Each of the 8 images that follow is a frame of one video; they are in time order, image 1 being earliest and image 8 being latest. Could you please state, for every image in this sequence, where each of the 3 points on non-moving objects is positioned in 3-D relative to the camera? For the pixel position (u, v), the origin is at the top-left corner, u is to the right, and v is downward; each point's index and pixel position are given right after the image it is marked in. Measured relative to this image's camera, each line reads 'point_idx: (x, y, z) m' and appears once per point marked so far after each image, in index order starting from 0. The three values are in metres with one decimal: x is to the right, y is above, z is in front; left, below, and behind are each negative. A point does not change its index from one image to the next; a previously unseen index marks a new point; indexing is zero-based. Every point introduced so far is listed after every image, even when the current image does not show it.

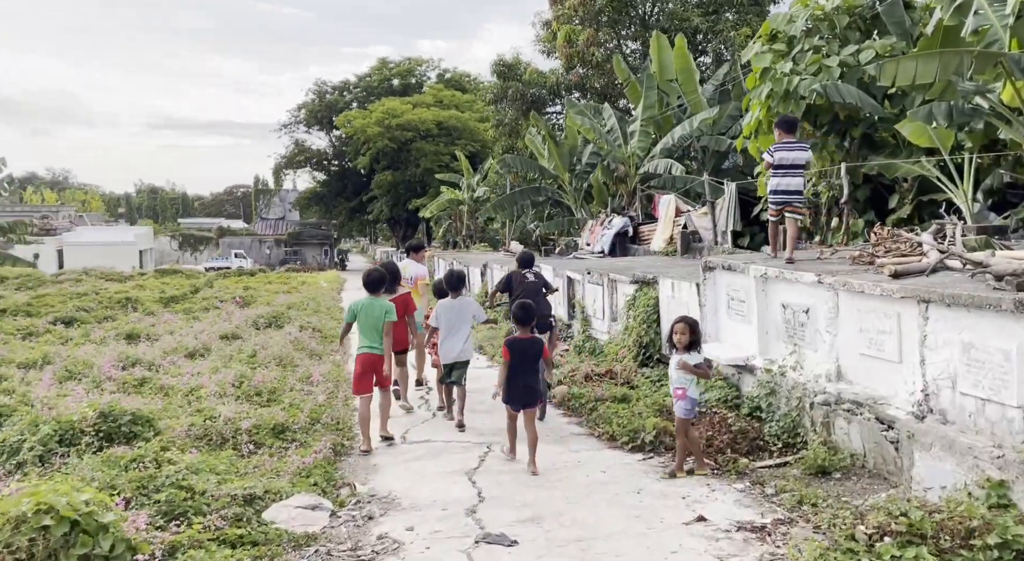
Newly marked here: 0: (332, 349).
0: (-2.4, -0.9, +13.0) m
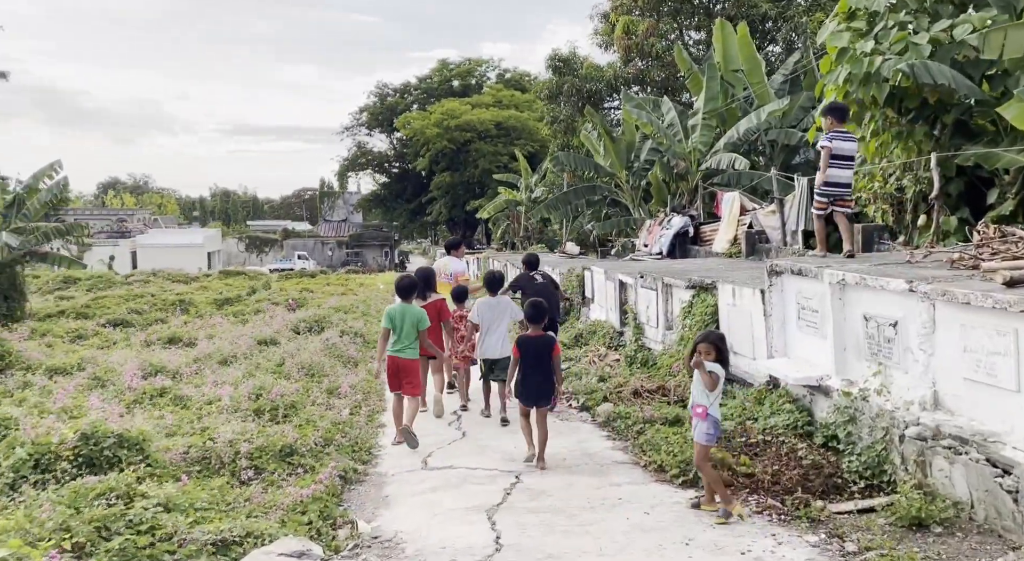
0: (-1.8, -1.0, +12.3) m
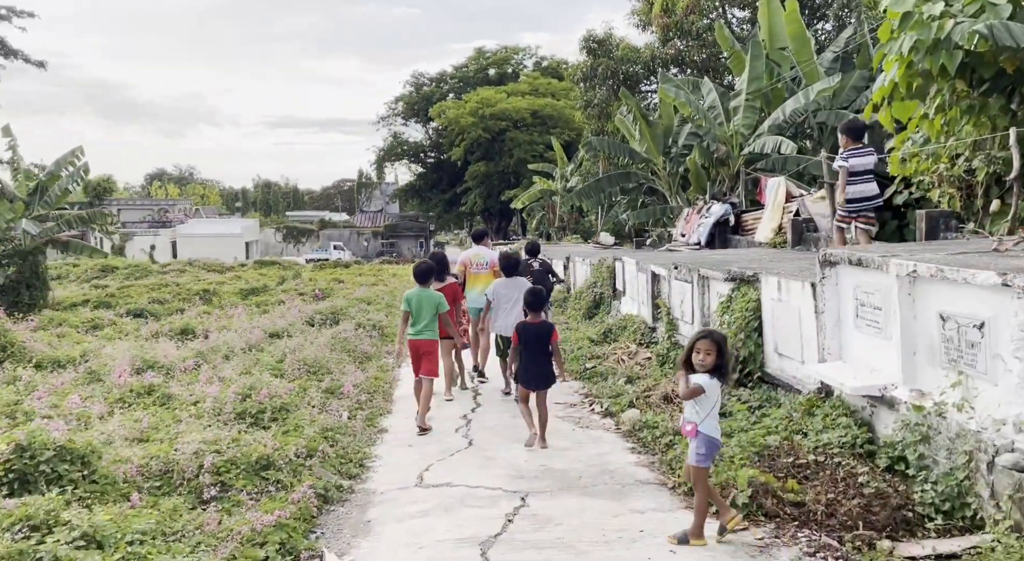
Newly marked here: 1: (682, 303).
0: (-1.5, -0.8, +11.5) m
1: (+1.6, -0.2, +9.2) m
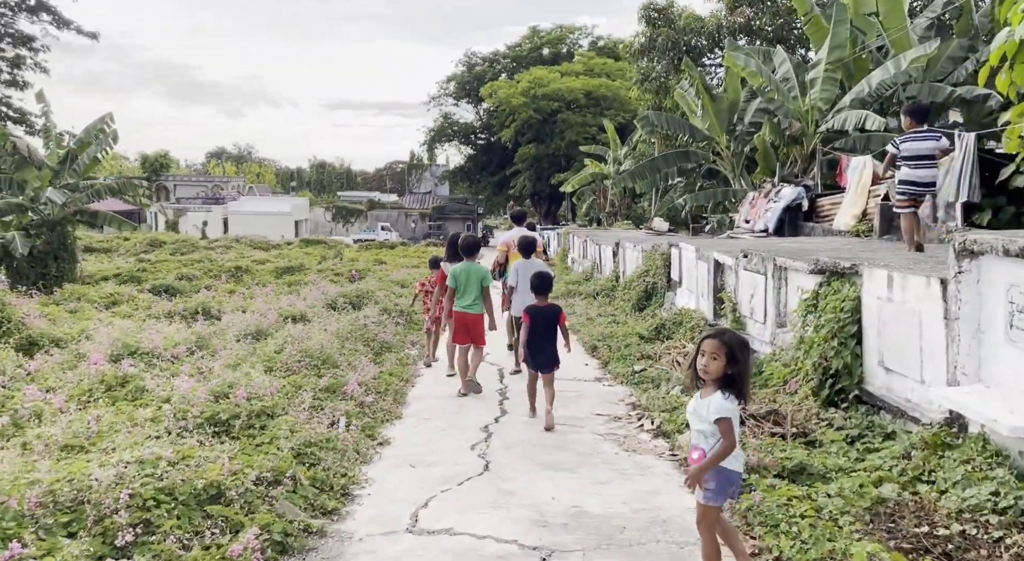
0: (-1.1, -0.6, +10.2) m
1: (+1.9, -0.1, +7.7) m
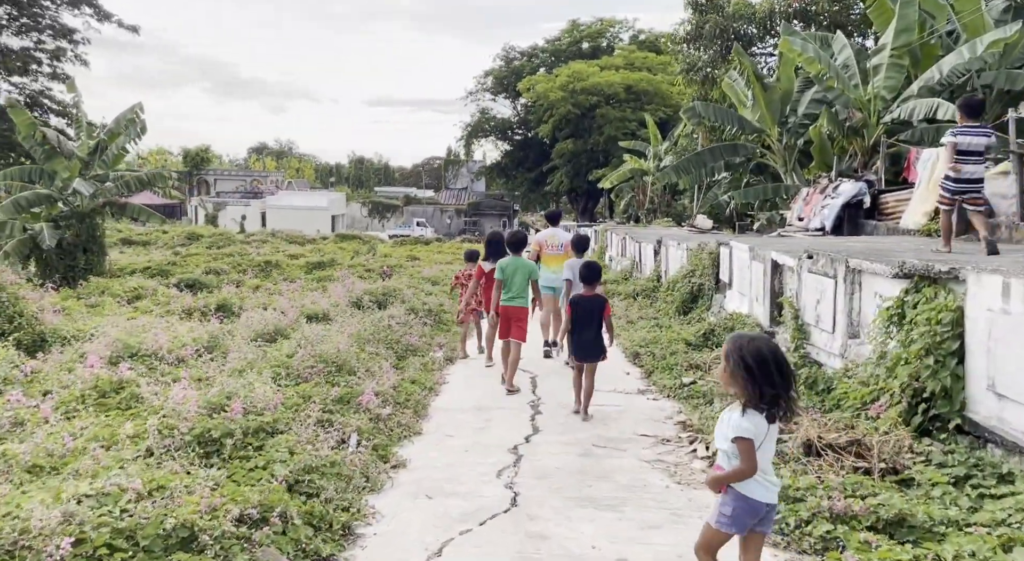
0: (-0.7, -0.6, +9.5) m
1: (+2.2, -0.2, +6.9) m
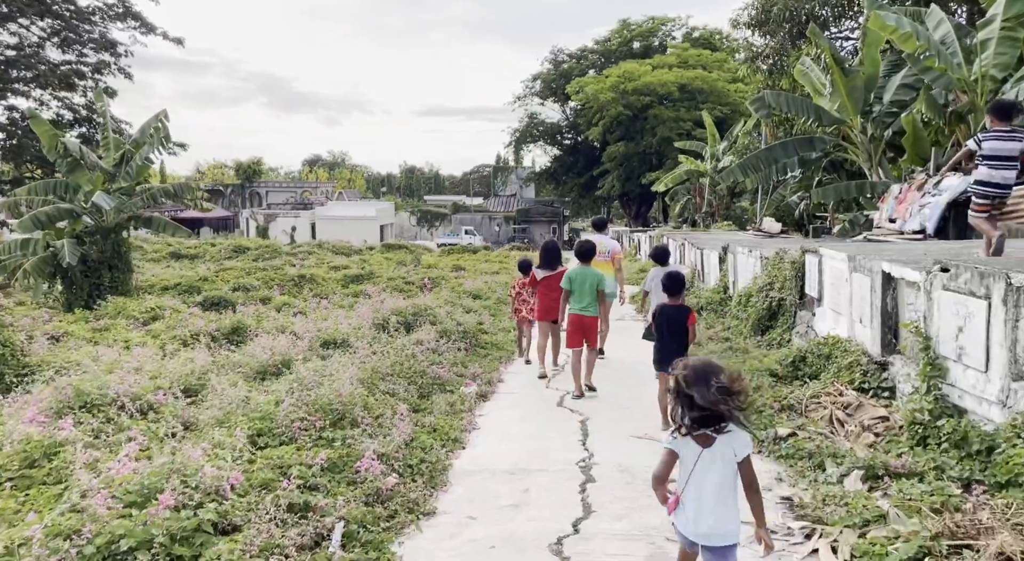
0: (-0.4, -0.8, +8.0) m
1: (+2.4, -0.3, +5.2) m
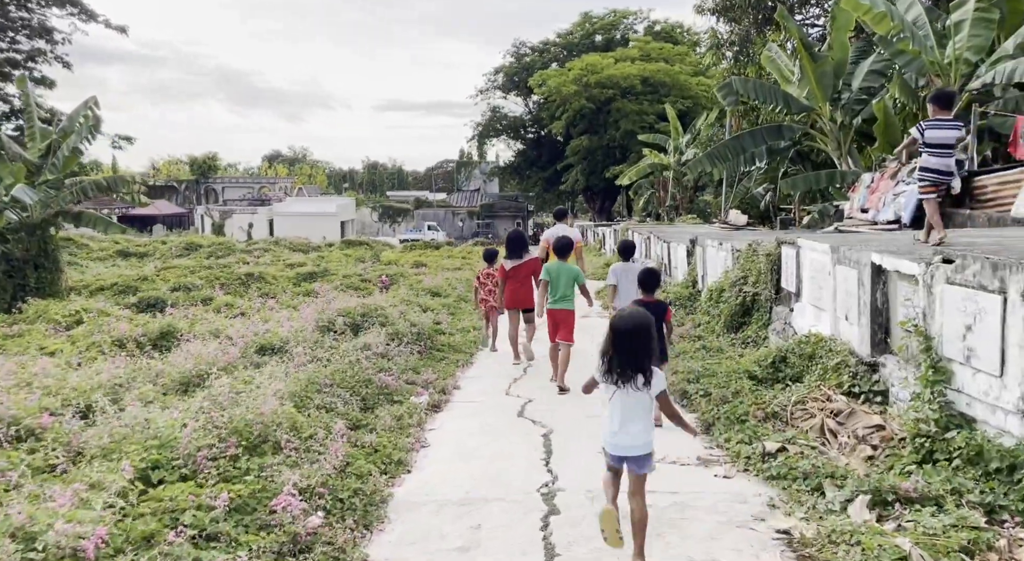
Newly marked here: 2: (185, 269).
0: (-0.7, -0.8, +7.2) m
1: (+2.2, -0.2, +4.6) m
2: (-6.5, +0.2, +19.3) m
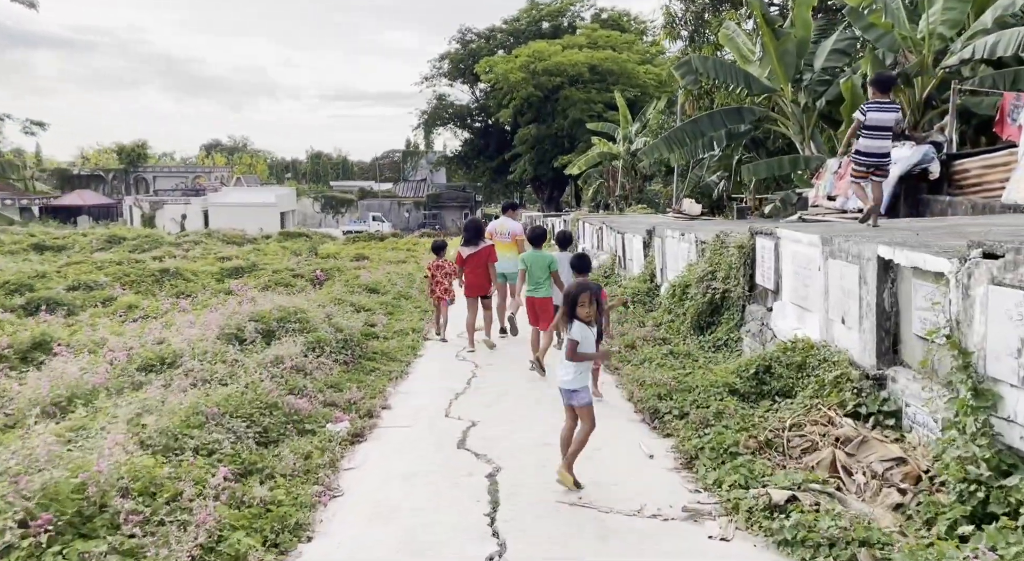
0: (-1.1, -0.8, +6.1) m
1: (+1.9, -0.2, +3.5) m
2: (-7.5, +0.3, +17.8) m
